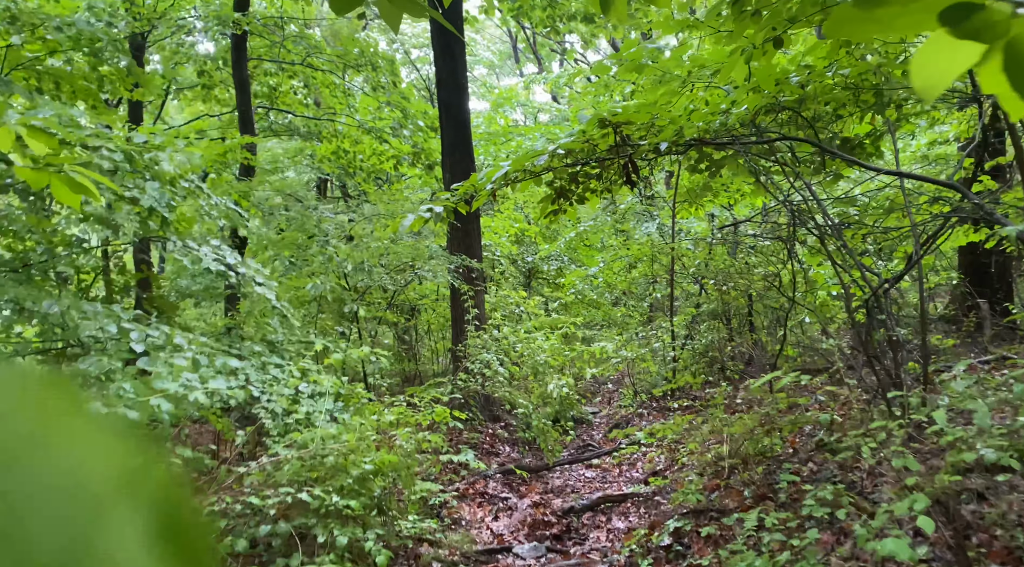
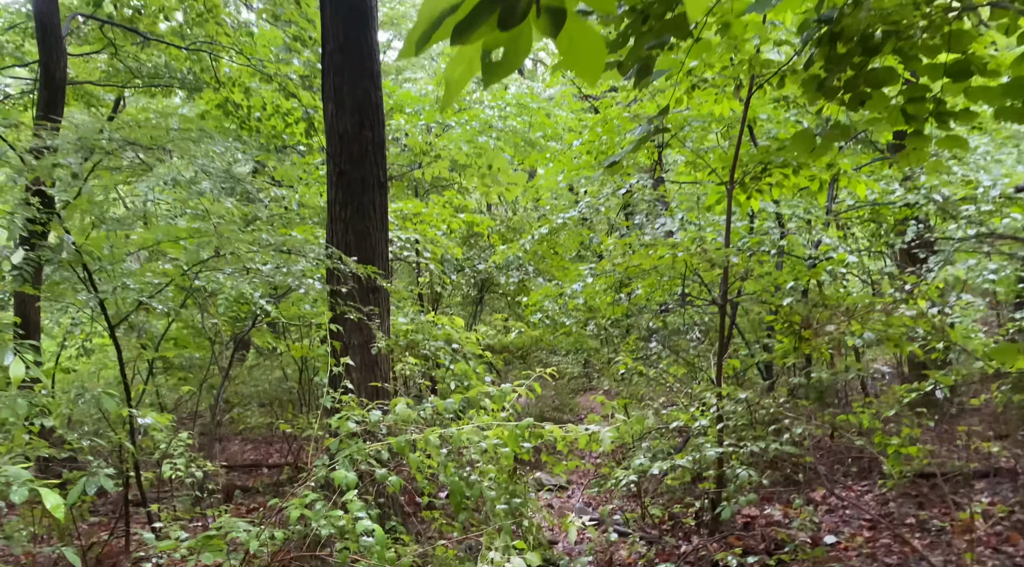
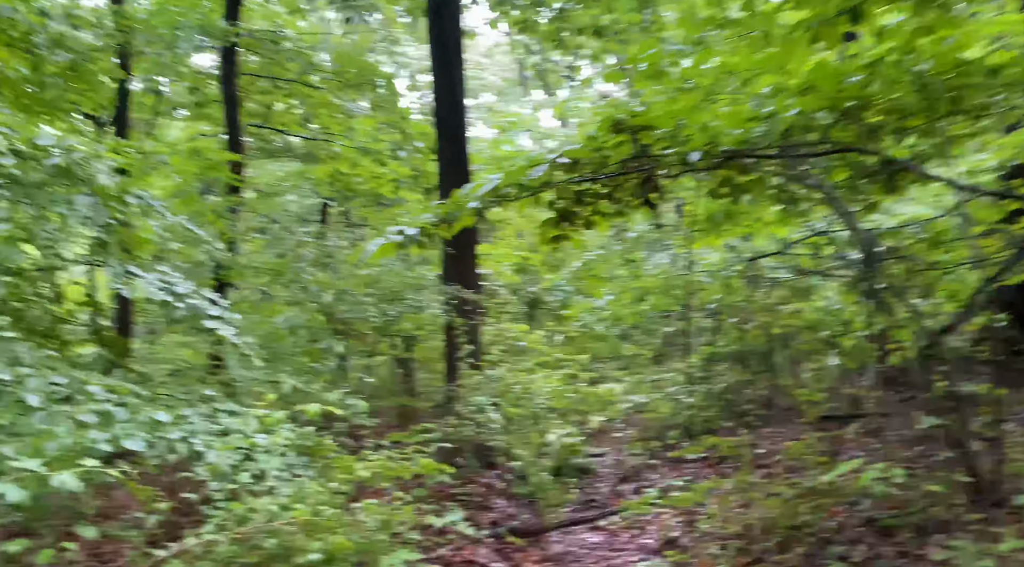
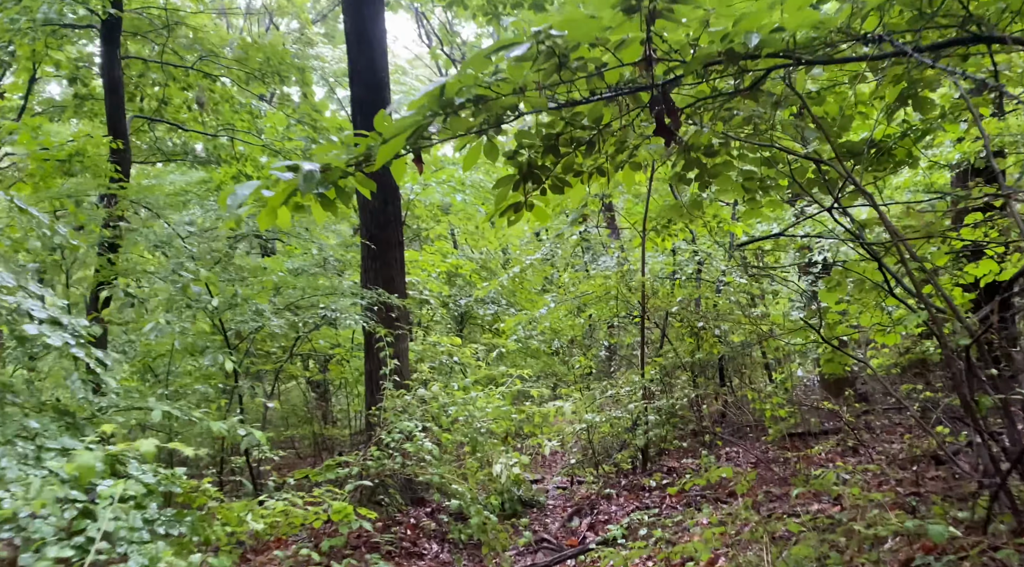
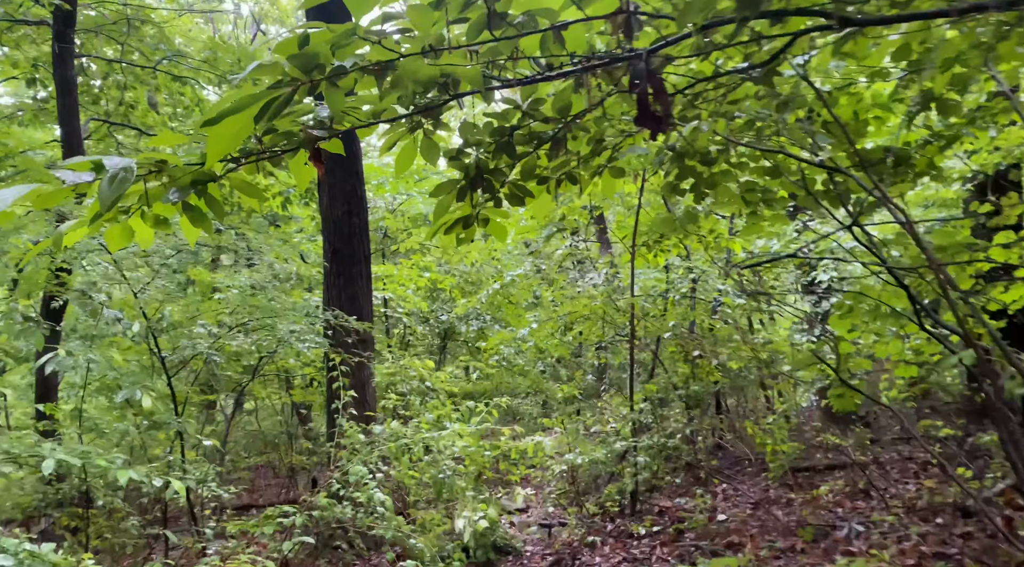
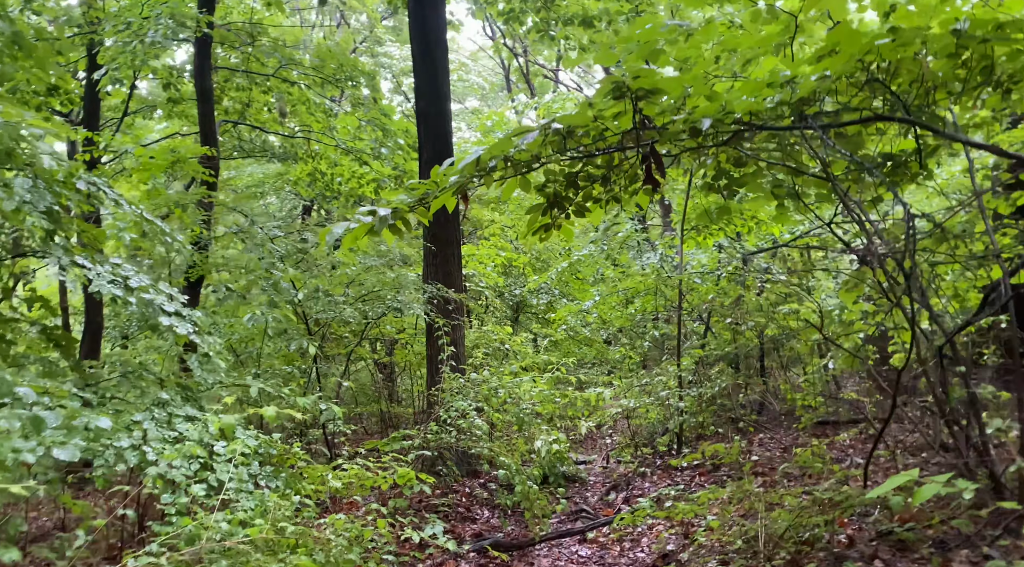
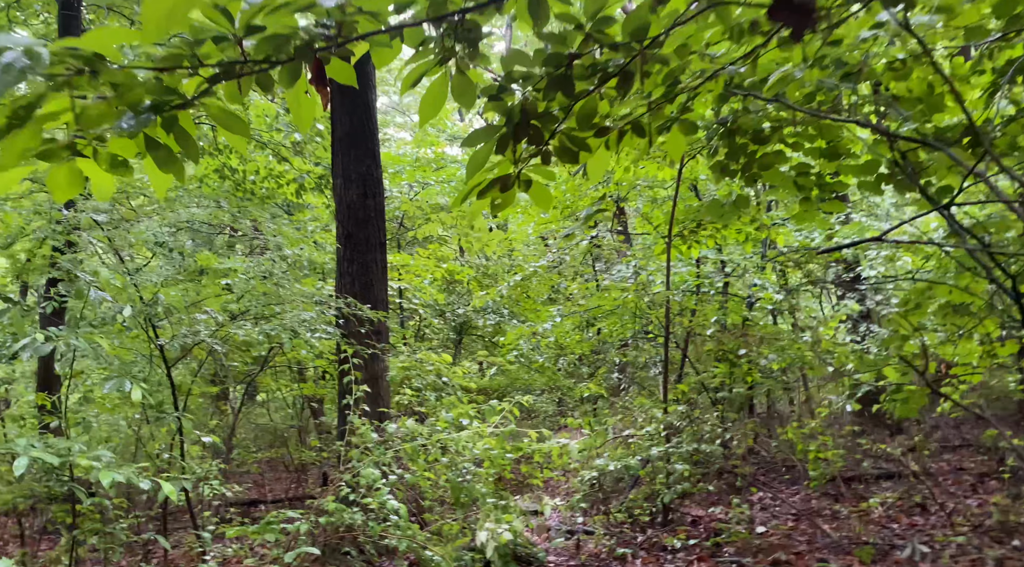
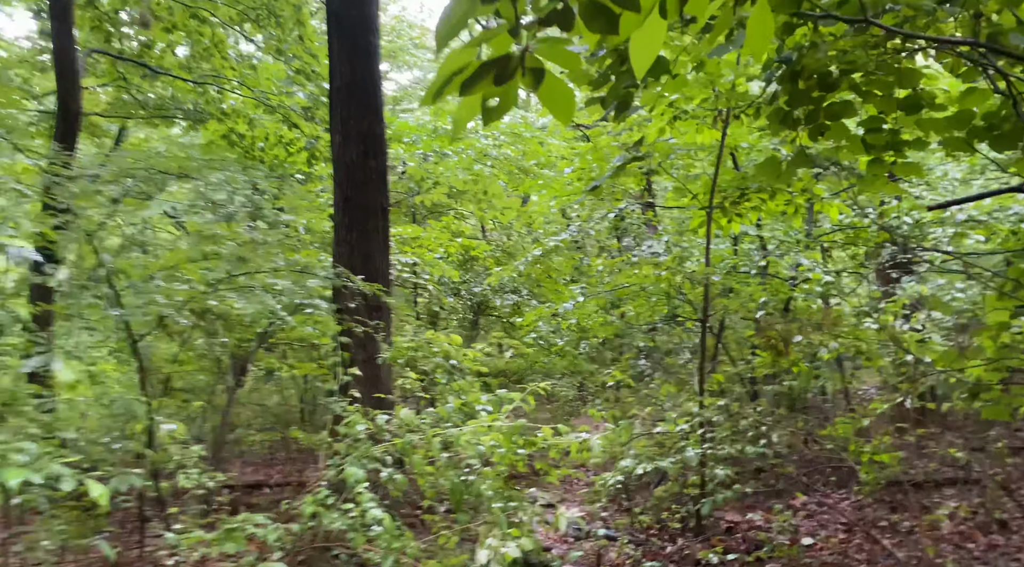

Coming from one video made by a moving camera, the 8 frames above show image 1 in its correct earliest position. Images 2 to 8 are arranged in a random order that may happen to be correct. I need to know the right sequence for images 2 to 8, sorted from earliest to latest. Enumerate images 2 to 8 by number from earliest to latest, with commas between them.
3, 6, 4, 5, 7, 8, 2
